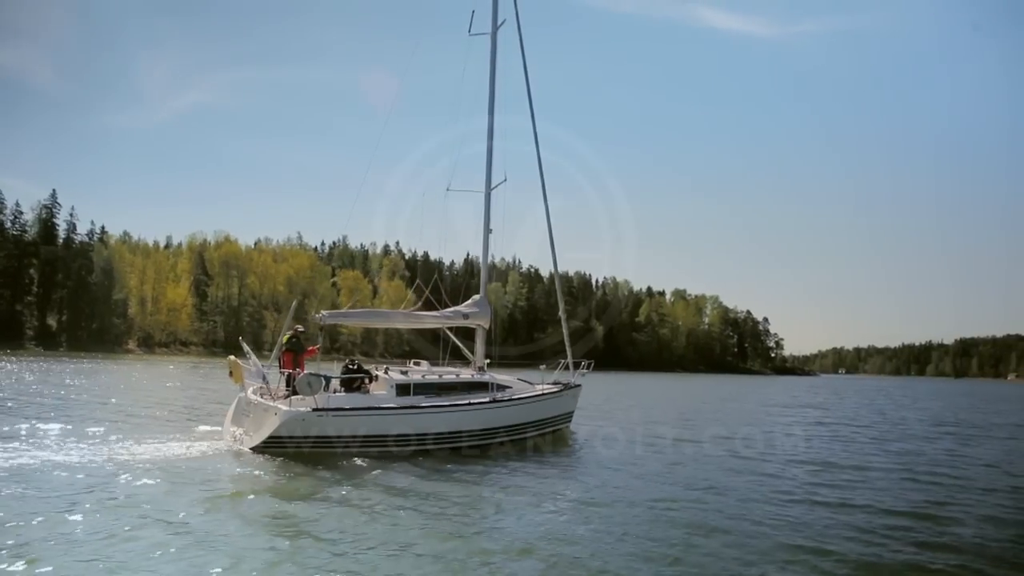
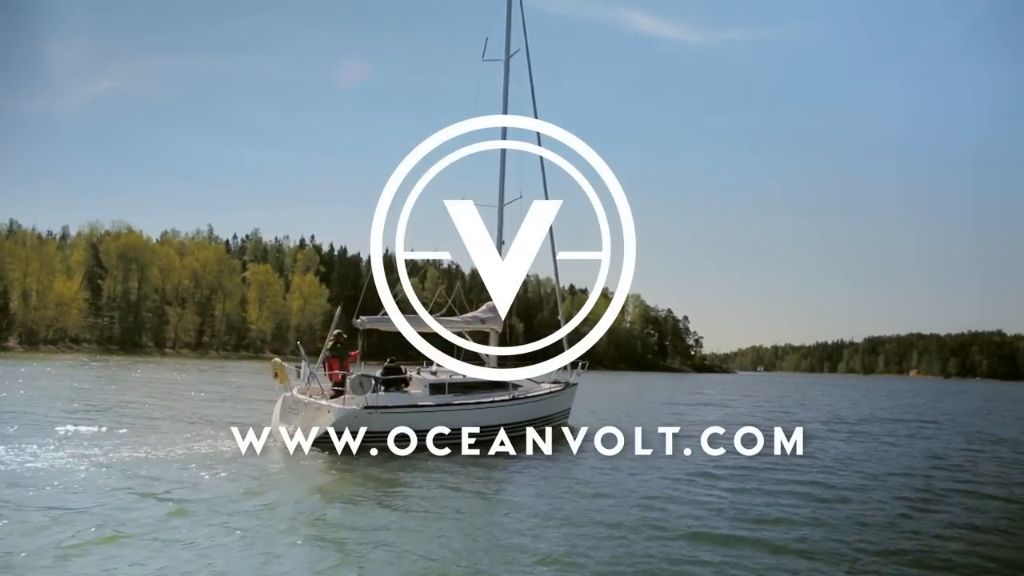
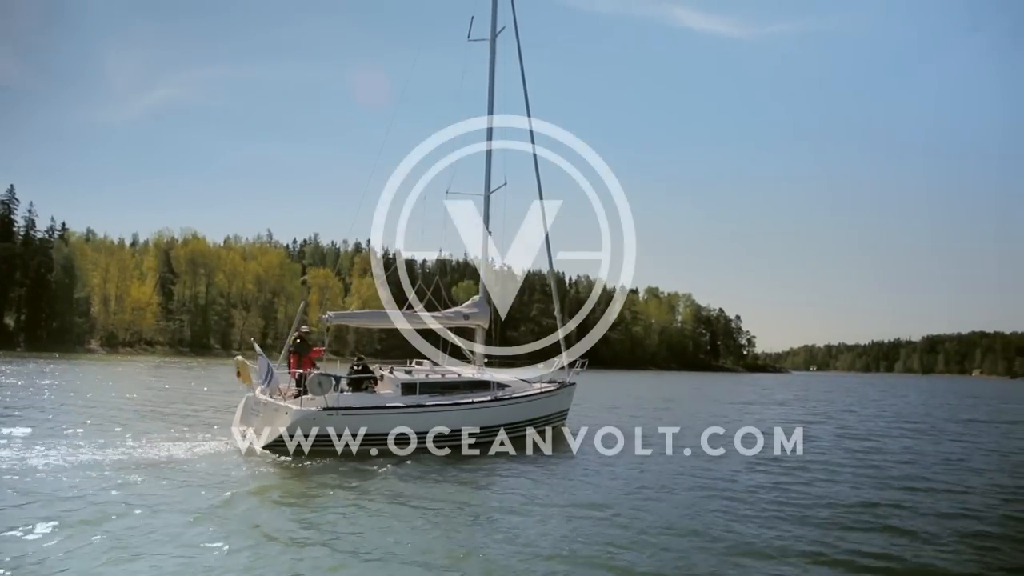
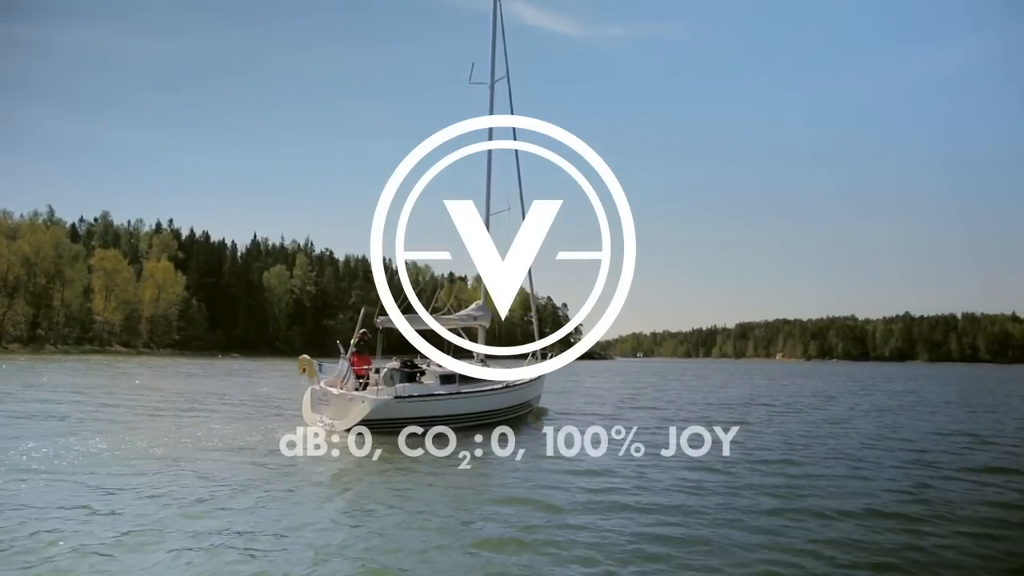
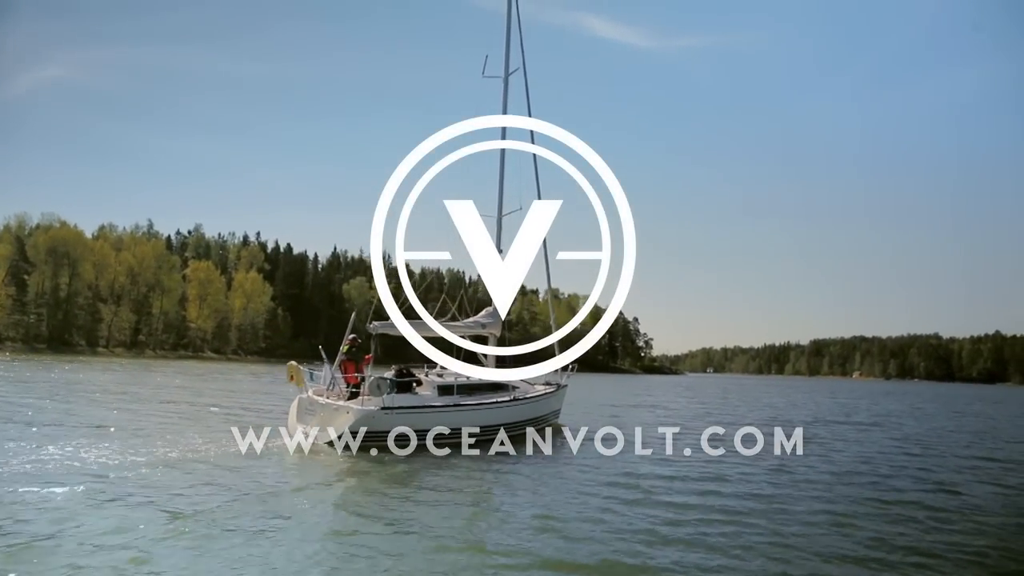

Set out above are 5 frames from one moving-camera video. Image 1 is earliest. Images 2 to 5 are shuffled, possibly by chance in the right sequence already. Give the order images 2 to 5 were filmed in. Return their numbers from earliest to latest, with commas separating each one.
3, 2, 5, 4
